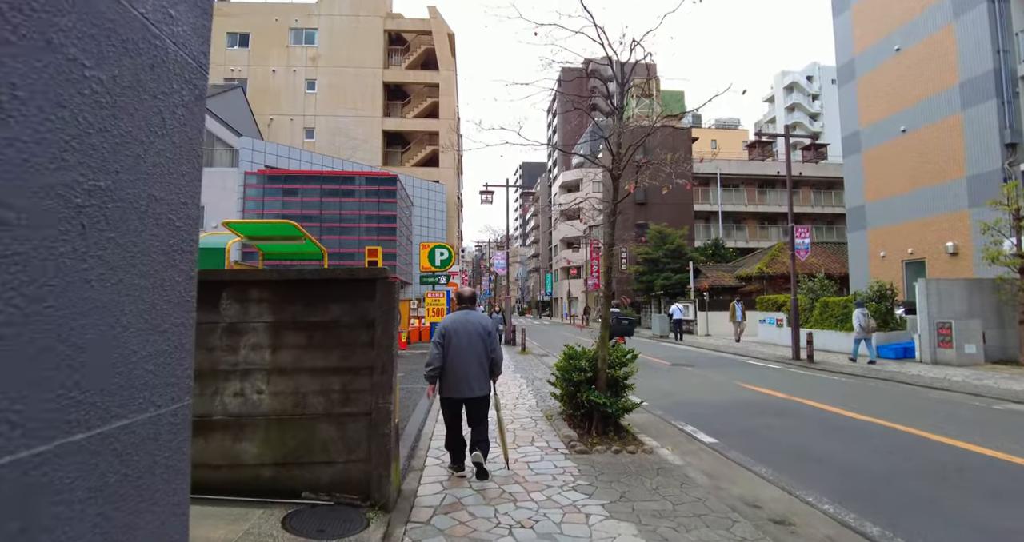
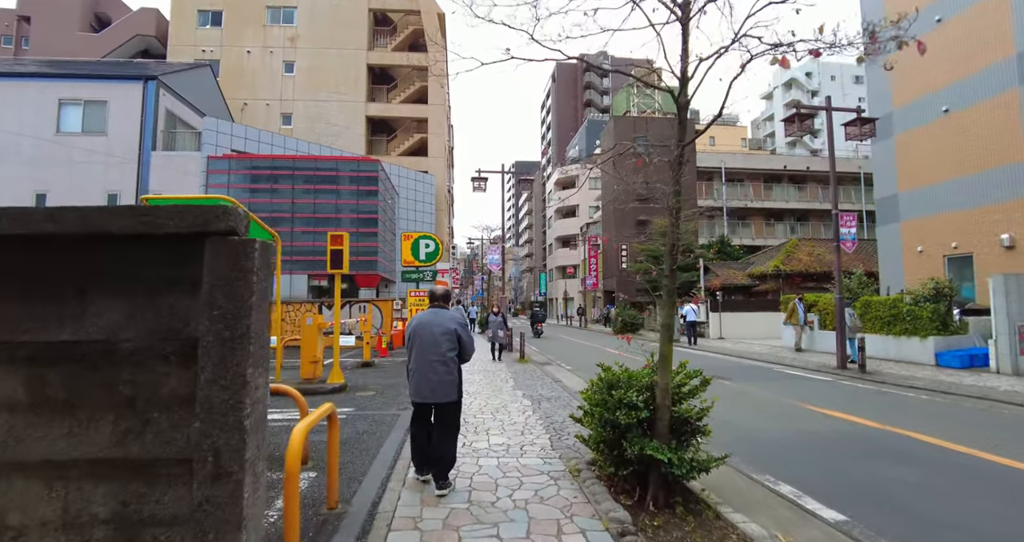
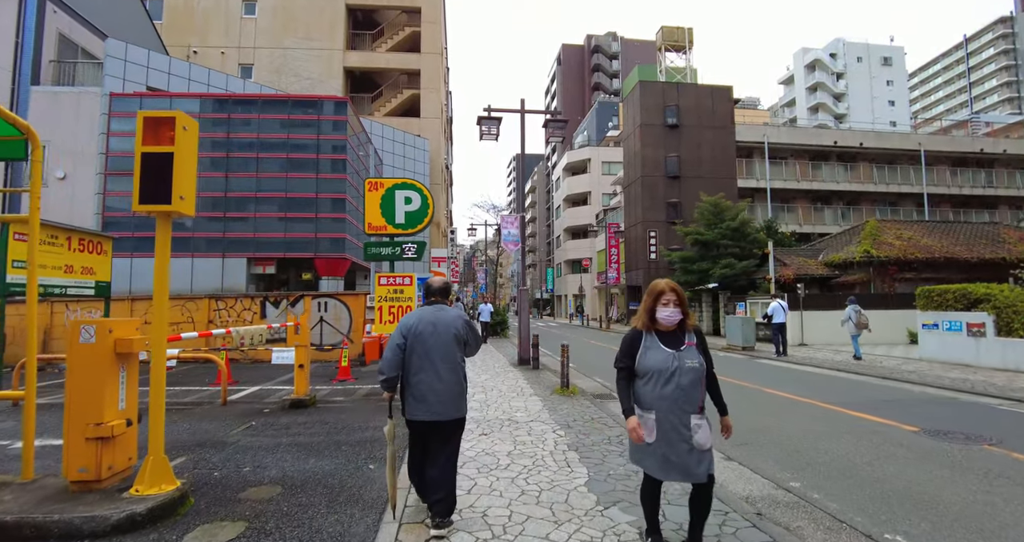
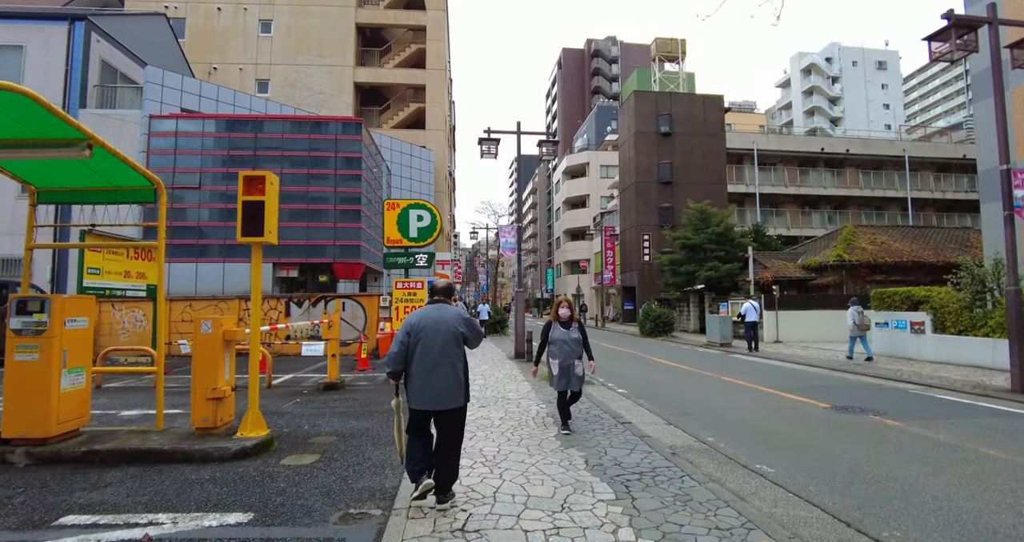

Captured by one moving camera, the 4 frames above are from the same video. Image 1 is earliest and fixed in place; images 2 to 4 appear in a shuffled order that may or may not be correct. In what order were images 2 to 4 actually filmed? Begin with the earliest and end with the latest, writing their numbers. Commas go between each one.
2, 4, 3
